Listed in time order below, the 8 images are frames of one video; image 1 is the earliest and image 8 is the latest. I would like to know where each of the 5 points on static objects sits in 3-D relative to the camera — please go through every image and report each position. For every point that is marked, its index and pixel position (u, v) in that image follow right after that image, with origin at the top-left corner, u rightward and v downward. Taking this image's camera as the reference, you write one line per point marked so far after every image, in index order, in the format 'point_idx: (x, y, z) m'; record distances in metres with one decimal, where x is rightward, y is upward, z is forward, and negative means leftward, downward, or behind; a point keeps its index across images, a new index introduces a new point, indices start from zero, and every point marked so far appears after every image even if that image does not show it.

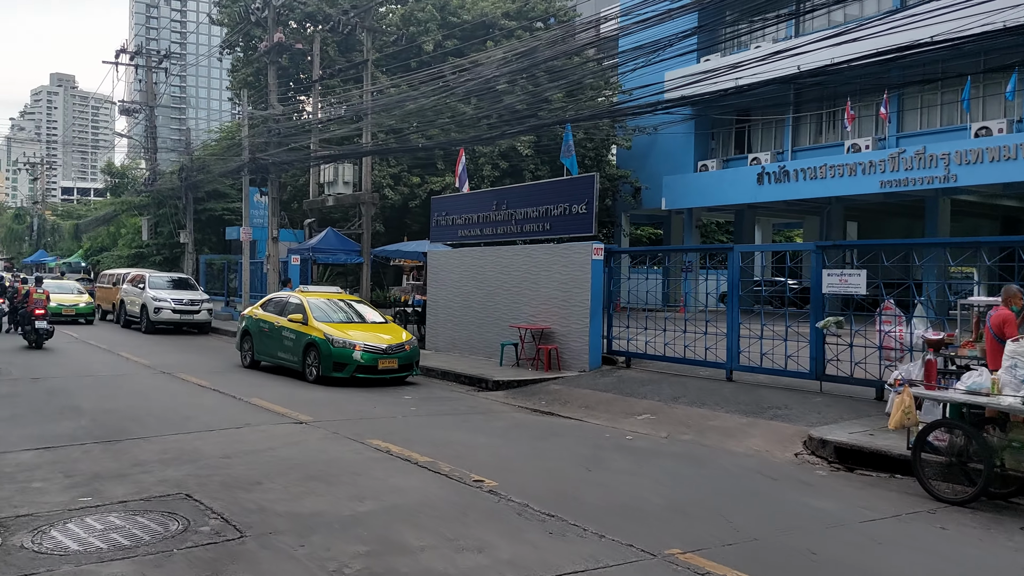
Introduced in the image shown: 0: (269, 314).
0: (-4.4, -0.5, +15.0) m
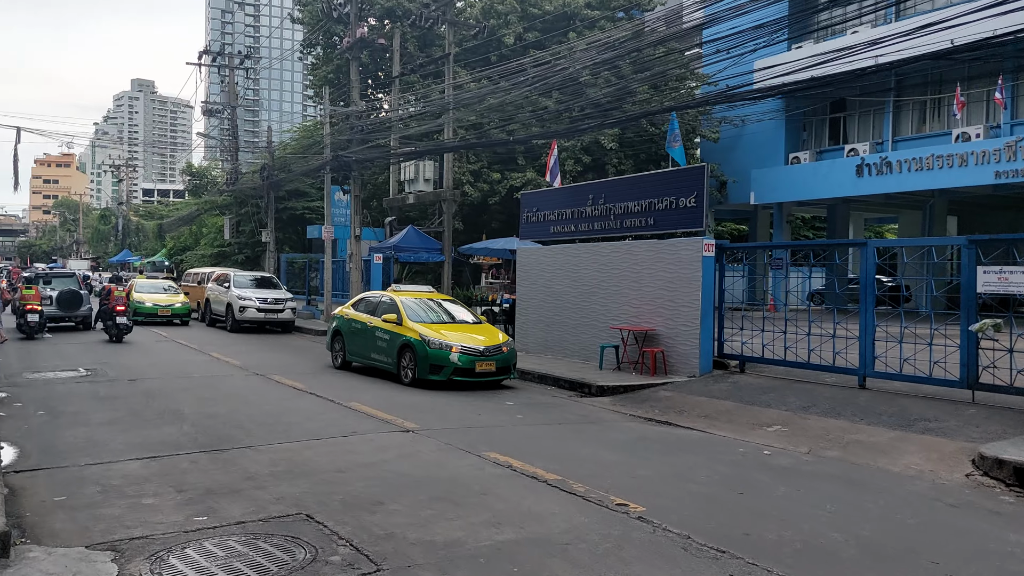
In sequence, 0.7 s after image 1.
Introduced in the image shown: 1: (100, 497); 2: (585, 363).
0: (-2.7, -0.5, +14.6) m
1: (-3.1, -1.6, +6.2) m
2: (+1.3, -1.4, +14.9) m
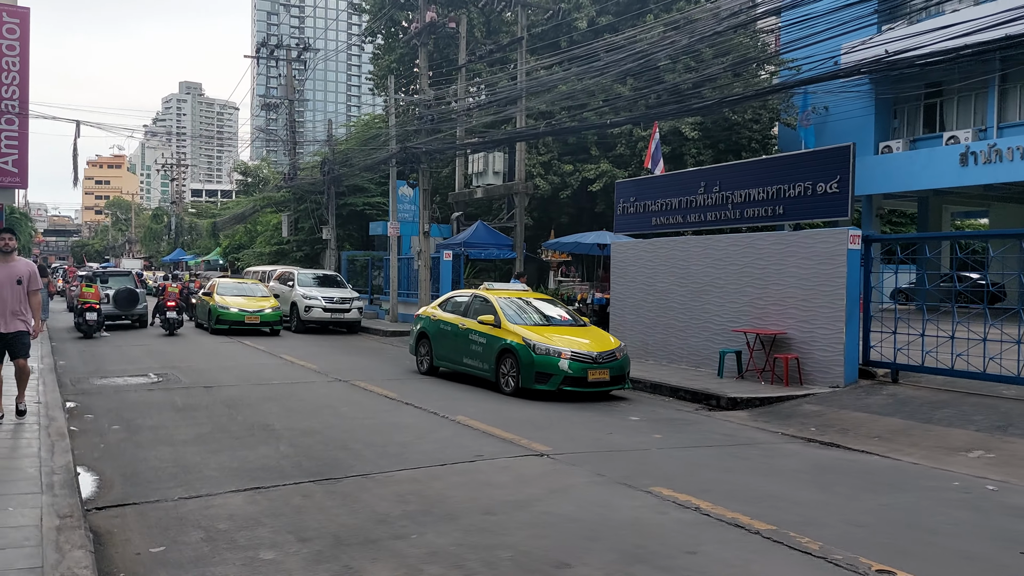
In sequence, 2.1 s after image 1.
0: (-1.0, -0.4, +13.3) m
1: (-1.8, -1.6, +5.0) m
2: (+3.0, -1.3, +13.4) m
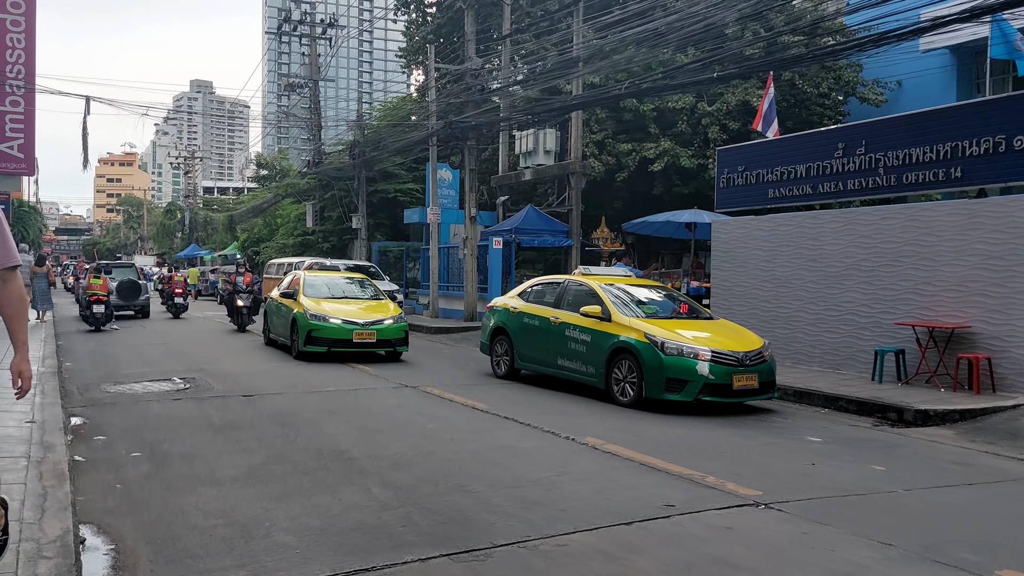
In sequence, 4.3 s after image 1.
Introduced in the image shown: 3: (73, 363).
0: (+0.3, -0.3, +10.9) m
1: (-0.6, -1.4, +2.6) m
2: (+4.3, -1.1, +11.0) m
3: (-6.4, -1.1, +12.2) m
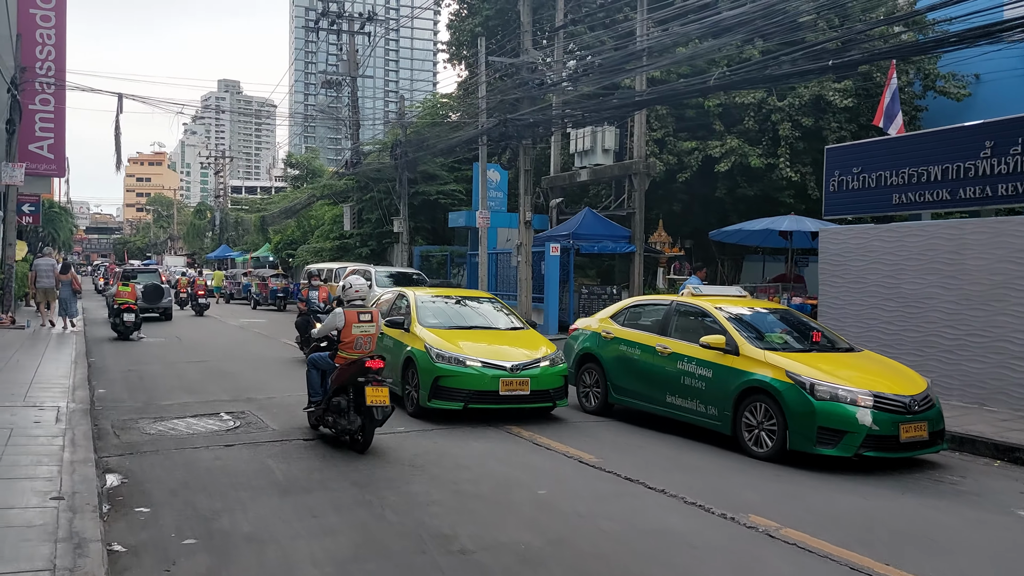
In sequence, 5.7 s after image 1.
0: (+1.4, -0.5, +9.5) m
1: (+0.2, -1.7, +1.2) m
2: (+5.4, -1.4, +9.4) m
3: (-5.3, -1.3, +10.9) m
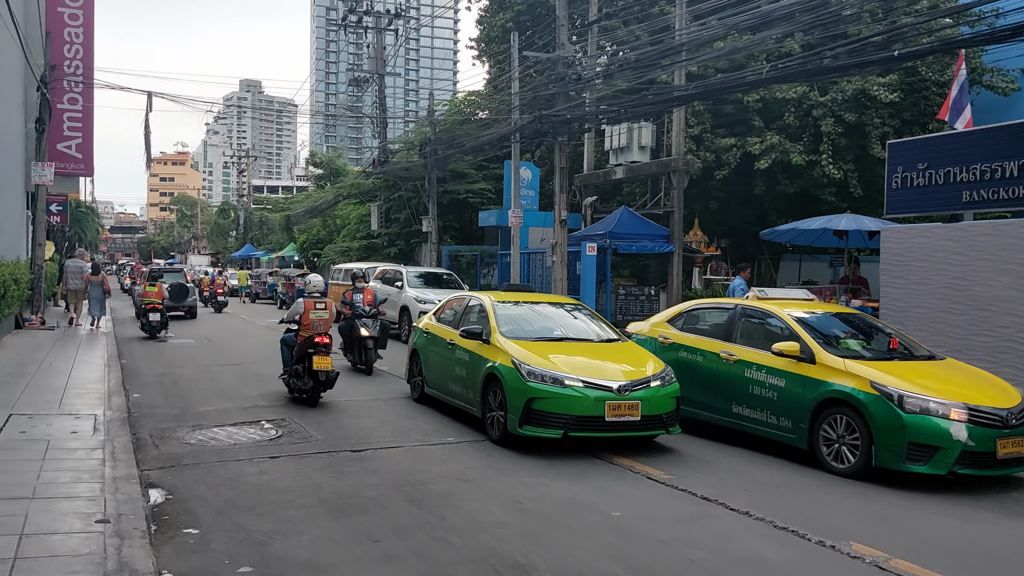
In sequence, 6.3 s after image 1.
0: (+2.0, -0.5, +9.0) m
1: (+0.6, -1.7, +0.7) m
2: (+6.0, -1.4, +8.8) m
3: (-4.7, -1.4, +10.5) m
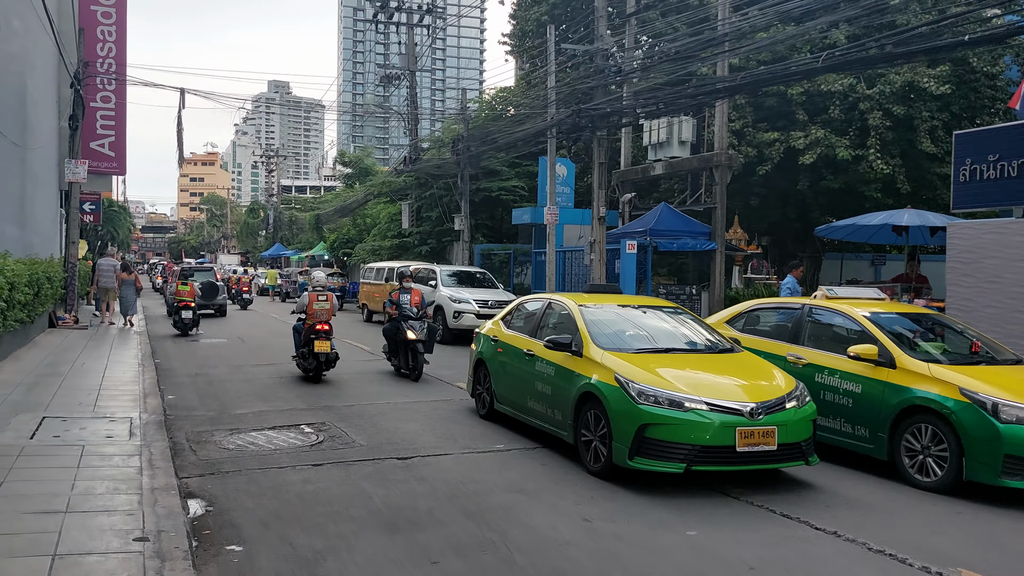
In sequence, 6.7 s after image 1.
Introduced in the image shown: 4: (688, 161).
0: (+2.5, -0.5, +8.4) m
1: (+0.9, -1.7, +0.2) m
2: (+6.5, -1.4, +8.2) m
3: (-4.1, -1.3, +10.2) m
4: (+4.1, +2.9, +19.2) m
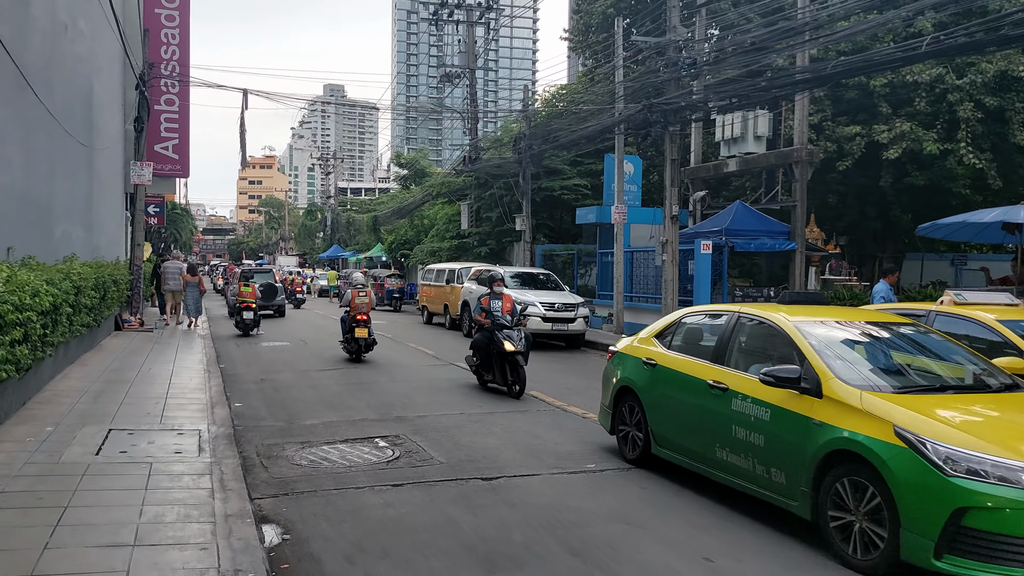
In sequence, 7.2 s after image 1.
0: (+3.3, -0.6, +7.6) m
1: (+1.2, -1.7, -0.5) m
2: (+7.3, -1.4, +7.1) m
3: (-3.2, -1.4, +9.8) m
4: (+5.6, +2.9, +18.3) m
